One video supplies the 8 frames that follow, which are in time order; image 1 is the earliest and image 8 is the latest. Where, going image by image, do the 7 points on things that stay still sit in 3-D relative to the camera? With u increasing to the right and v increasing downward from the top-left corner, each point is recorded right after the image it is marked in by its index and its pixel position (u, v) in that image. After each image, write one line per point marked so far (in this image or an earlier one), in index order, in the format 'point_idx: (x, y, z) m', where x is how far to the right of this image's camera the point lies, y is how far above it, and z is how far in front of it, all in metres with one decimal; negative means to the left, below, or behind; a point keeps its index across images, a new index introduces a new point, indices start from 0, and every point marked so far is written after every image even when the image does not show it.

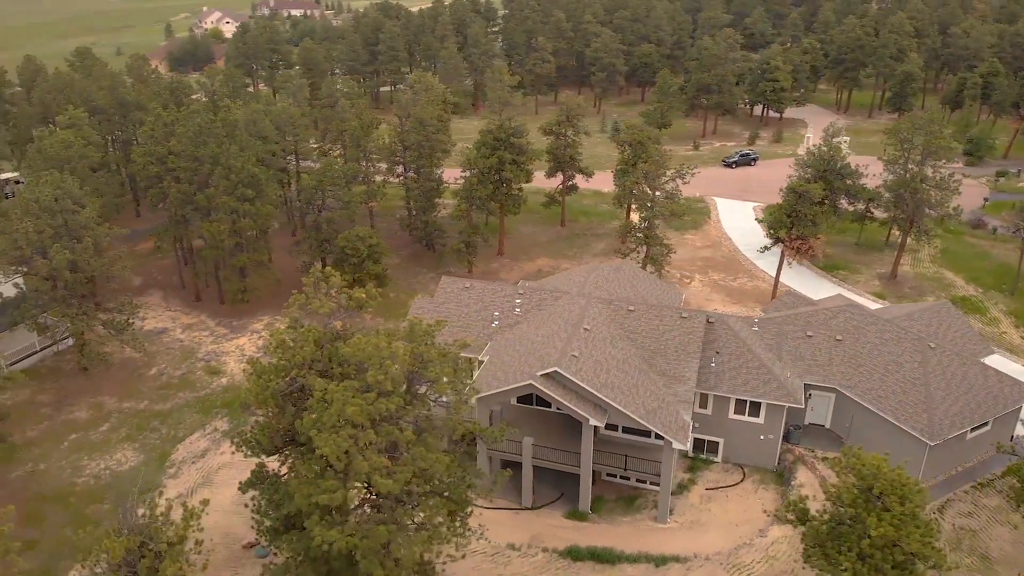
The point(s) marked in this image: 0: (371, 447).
0: (-2.8, -3.1, +16.5) m
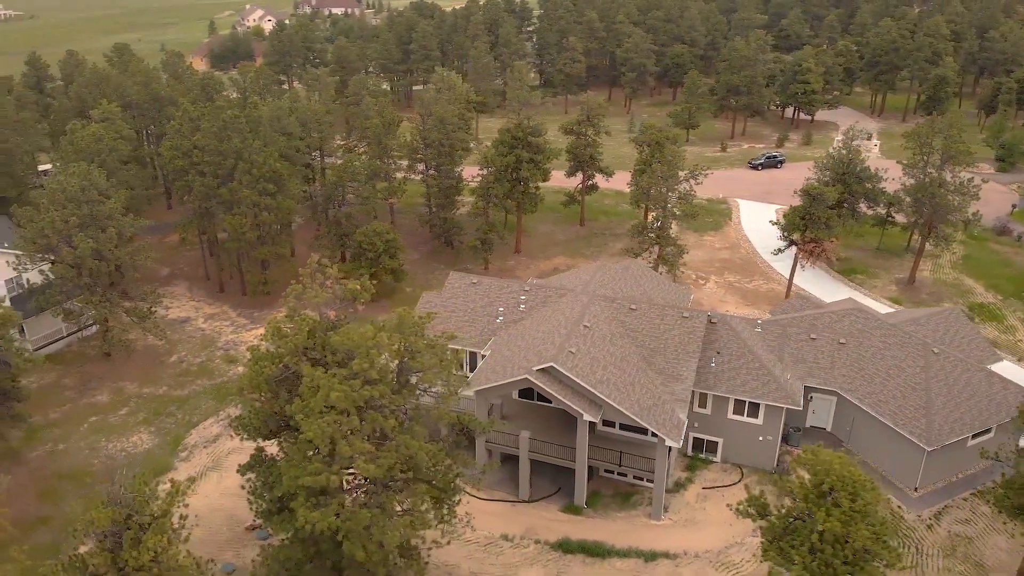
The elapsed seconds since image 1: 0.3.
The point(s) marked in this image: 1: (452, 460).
0: (-3.2, -3.0, +17.1) m
1: (-1.4, -4.0, +19.6) m
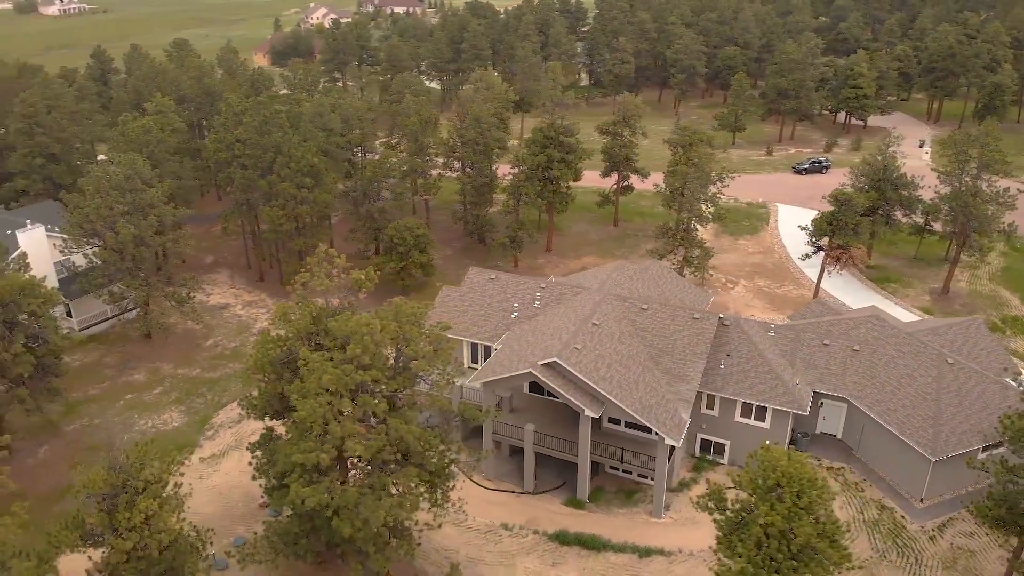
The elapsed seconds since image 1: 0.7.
0: (-3.5, -2.7, +17.8) m
1: (-1.6, -3.8, +20.2) m
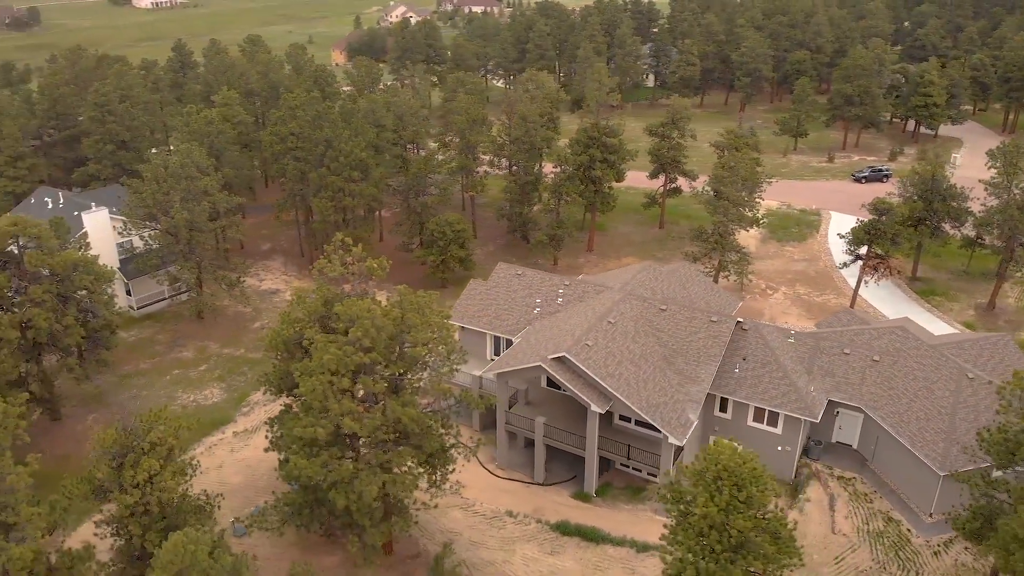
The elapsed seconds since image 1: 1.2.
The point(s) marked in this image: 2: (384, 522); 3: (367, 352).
0: (-3.7, -2.4, +18.8) m
1: (-1.6, -3.6, +21.1) m
2: (-3.0, -5.6, +19.9) m
3: (-3.4, -1.5, +19.4) m
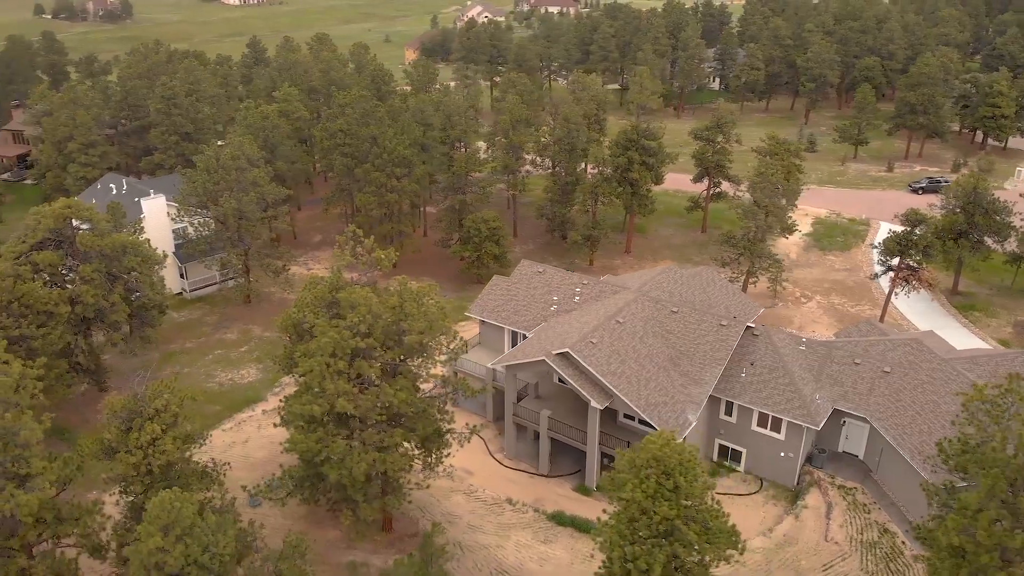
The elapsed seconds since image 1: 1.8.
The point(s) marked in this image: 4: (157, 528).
0: (-4.1, -2.1, +20.0) m
1: (-1.8, -3.4, +22.1) m
2: (-3.4, -5.3, +21.1) m
3: (-3.6, -1.2, +20.5) m
4: (-6.8, -4.5, +15.8) m
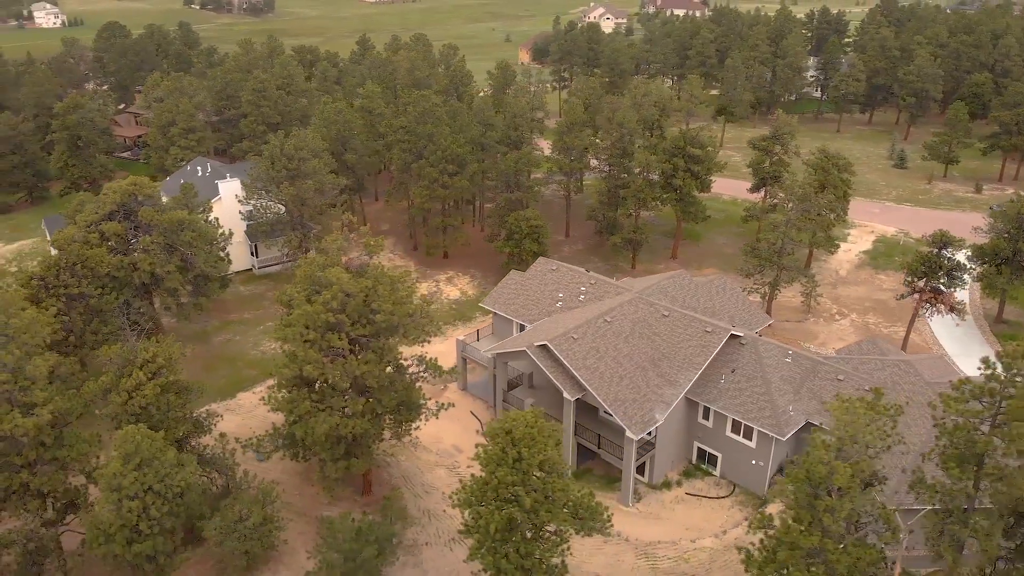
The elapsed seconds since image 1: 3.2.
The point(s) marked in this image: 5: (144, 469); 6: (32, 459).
0: (-5.3, -1.6, +22.5) m
1: (-2.9, -3.0, +24.2) m
2: (-4.7, -4.8, +23.4) m
3: (-4.7, -0.7, +22.9) m
4: (-8.7, -3.7, +18.7) m
5: (-8.3, -4.0, +18.8) m
6: (-11.4, -4.0, +19.8) m
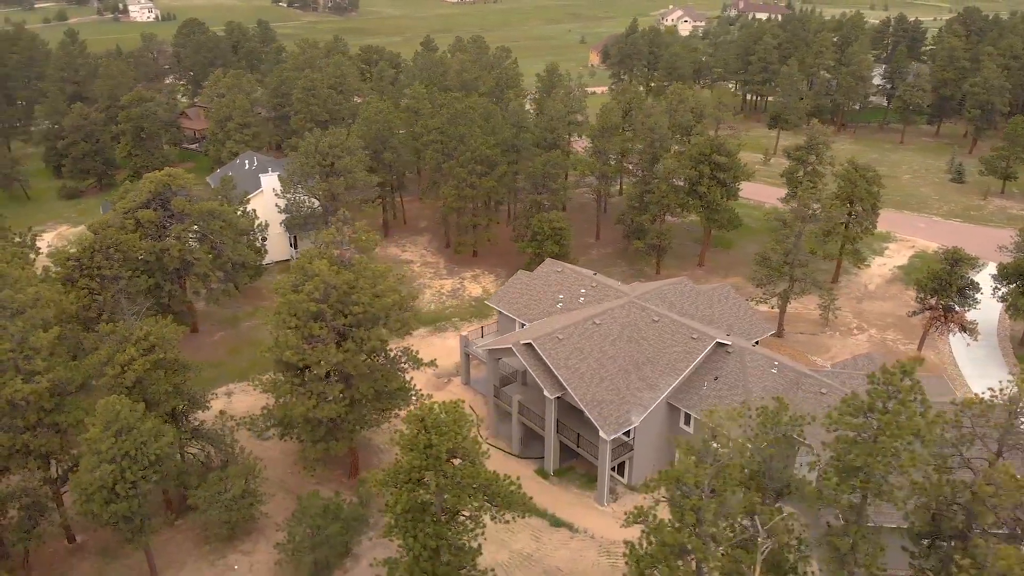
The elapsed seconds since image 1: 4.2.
0: (-6.1, -1.3, +23.9) m
1: (-3.6, -2.9, +25.4) m
2: (-5.6, -4.6, +24.8) m
3: (-5.5, -0.5, +24.3) m
4: (-10.0, -3.3, +20.5) m
5: (-9.6, -3.6, +20.5) m
6: (-12.5, -3.5, +21.8) m
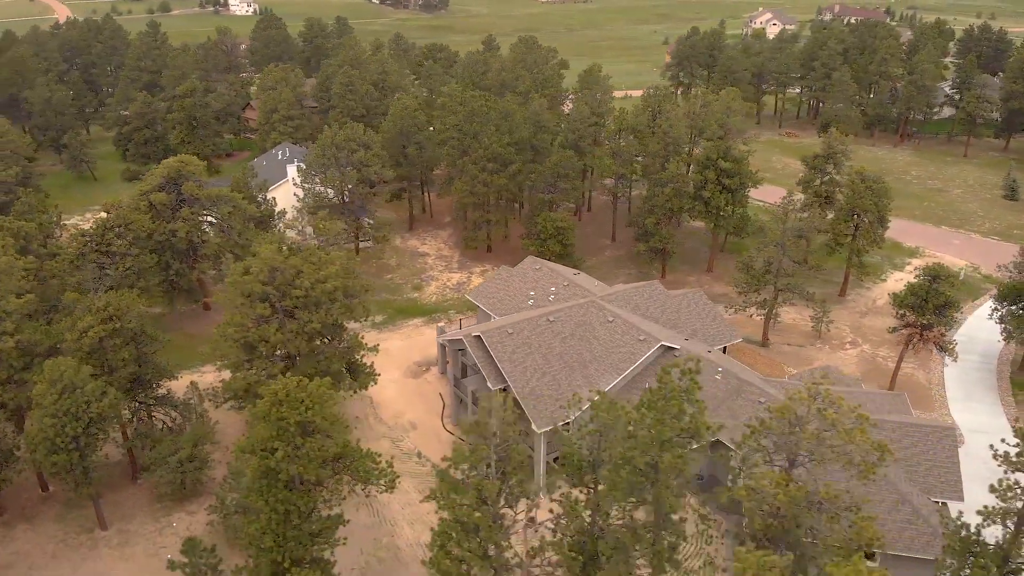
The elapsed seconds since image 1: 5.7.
0: (-8.2, -0.8, +25.7) m
1: (-5.6, -2.5, +26.8) m
2: (-7.7, -4.0, +26.5) m
3: (-7.4, 0.0, +25.9) m
4: (-12.5, -2.6, +22.7) m
5: (-12.1, -2.9, +22.7) m
6: (-14.9, -2.6, +24.3) m
